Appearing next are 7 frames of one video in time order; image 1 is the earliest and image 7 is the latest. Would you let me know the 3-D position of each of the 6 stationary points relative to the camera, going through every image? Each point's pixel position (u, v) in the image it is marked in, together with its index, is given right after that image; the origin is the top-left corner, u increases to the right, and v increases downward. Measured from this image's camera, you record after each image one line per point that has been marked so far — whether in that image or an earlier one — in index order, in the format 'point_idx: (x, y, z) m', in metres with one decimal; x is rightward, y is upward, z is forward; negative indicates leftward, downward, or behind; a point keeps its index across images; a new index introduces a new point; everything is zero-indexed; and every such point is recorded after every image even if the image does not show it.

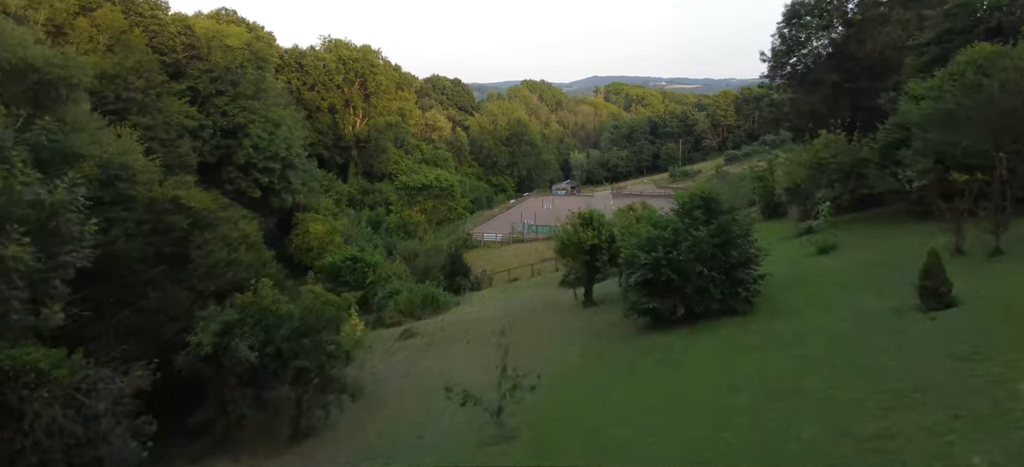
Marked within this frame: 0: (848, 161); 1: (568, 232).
0: (+8.6, +1.8, +16.4) m
1: (+1.2, 0.0, +14.2) m
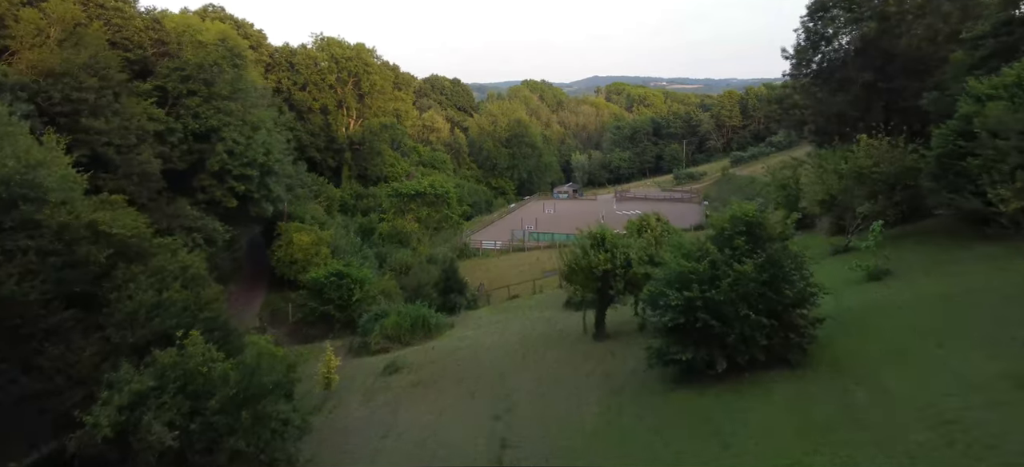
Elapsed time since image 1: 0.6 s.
0: (+8.5, +1.4, +14.4) m
1: (+1.2, -0.4, +12.2) m
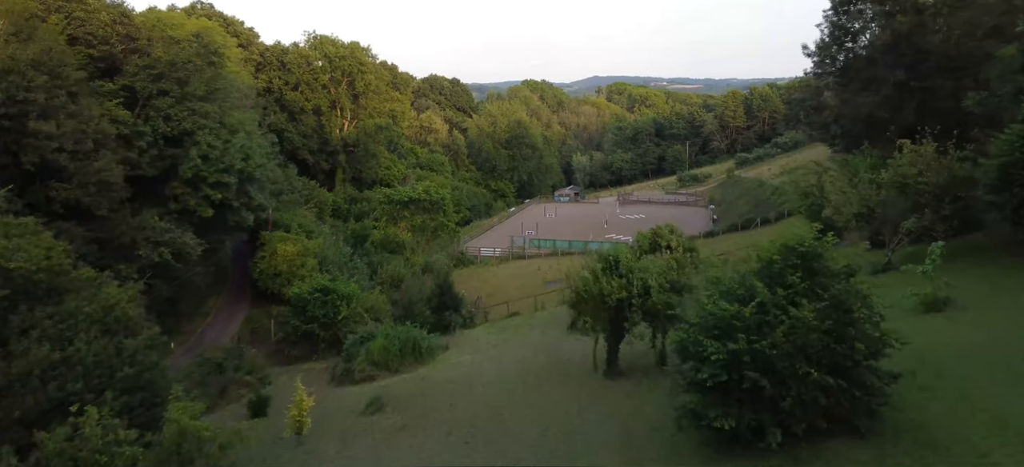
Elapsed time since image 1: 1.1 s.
0: (+8.5, +1.1, +12.7) m
1: (+1.2, -0.8, +10.5) m
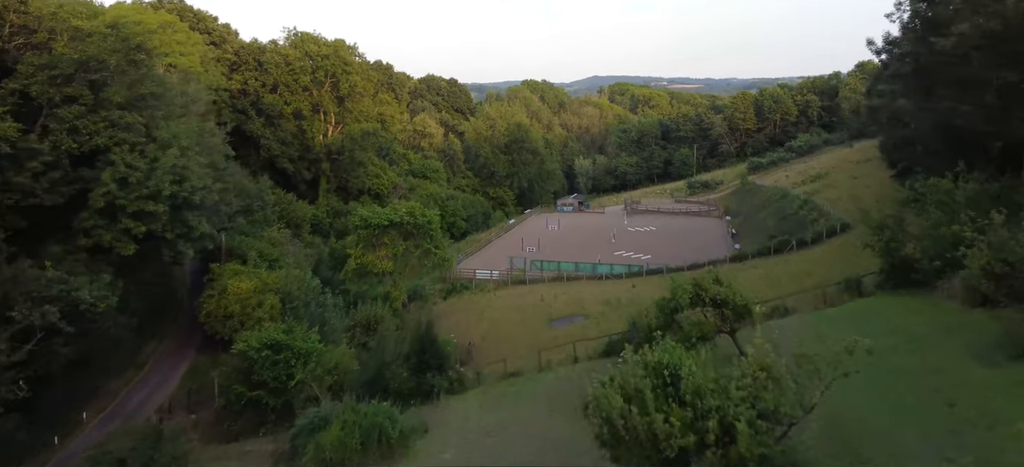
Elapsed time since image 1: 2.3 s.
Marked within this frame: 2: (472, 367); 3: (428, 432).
0: (+8.5, 0.0, +8.8) m
1: (+1.2, -1.8, +6.6) m
2: (-1.1, -3.4, +18.0) m
3: (-1.7, -4.1, +13.3) m
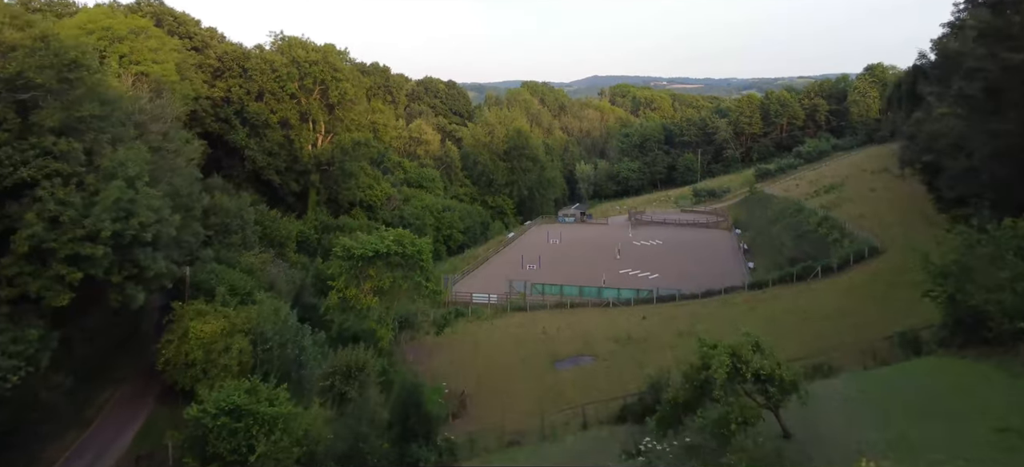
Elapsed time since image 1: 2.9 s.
0: (+8.5, -0.9, +6.5) m
1: (+1.2, -2.8, +4.3) m
2: (-1.1, -4.4, +15.7) m
3: (-1.8, -5.1, +11.1) m
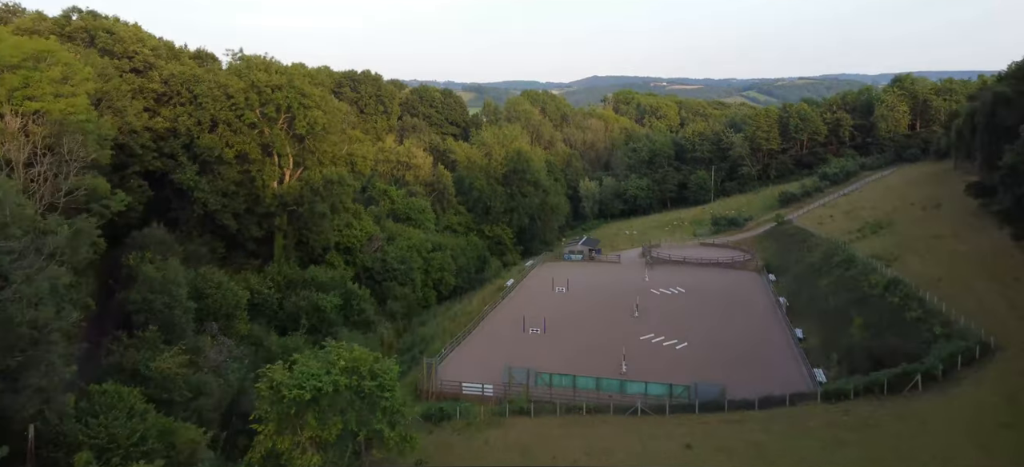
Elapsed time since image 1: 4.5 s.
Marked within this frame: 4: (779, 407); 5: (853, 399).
0: (+8.5, -3.7, +0.4) m
1: (+1.2, -5.6, -1.8) m
2: (-1.1, -7.2, +9.7) m
3: (-1.8, -7.9, +5.0) m
4: (+8.2, -5.3, +19.8) m
5: (+10.0, -4.9, +19.0) m
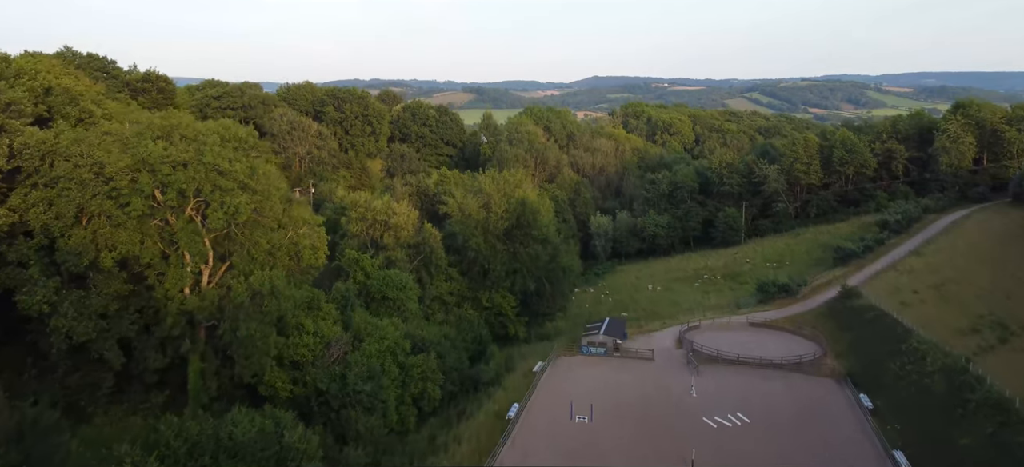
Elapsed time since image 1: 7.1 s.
0: (+8.7, -8.7, -9.8) m
1: (+1.4, -10.5, -12.0) m
2: (-0.9, -12.2, -0.5) m
3: (-1.6, -12.9, -5.2) m
4: (+8.4, -10.3, +9.6) m
5: (+10.2, -9.8, +8.8) m
